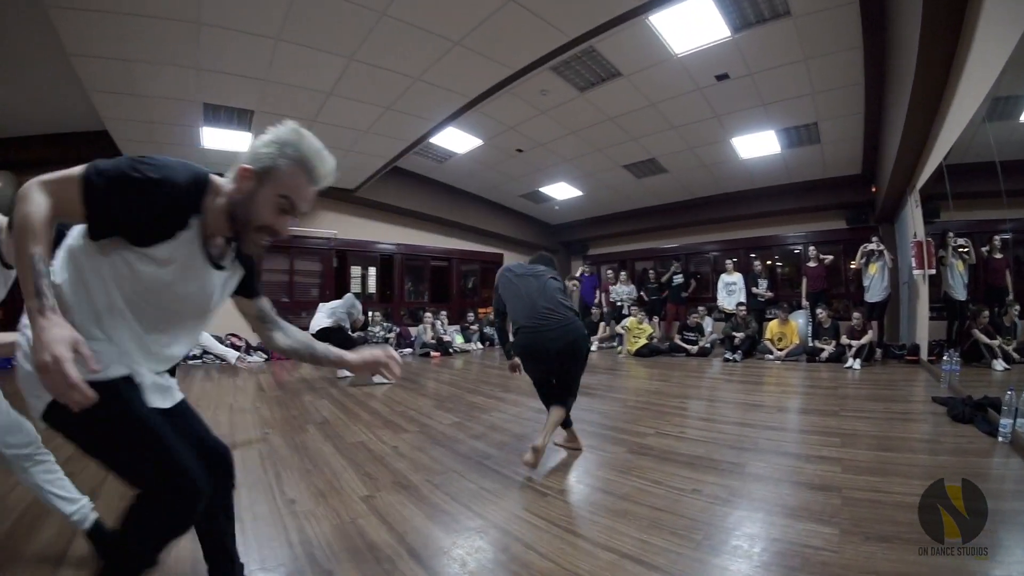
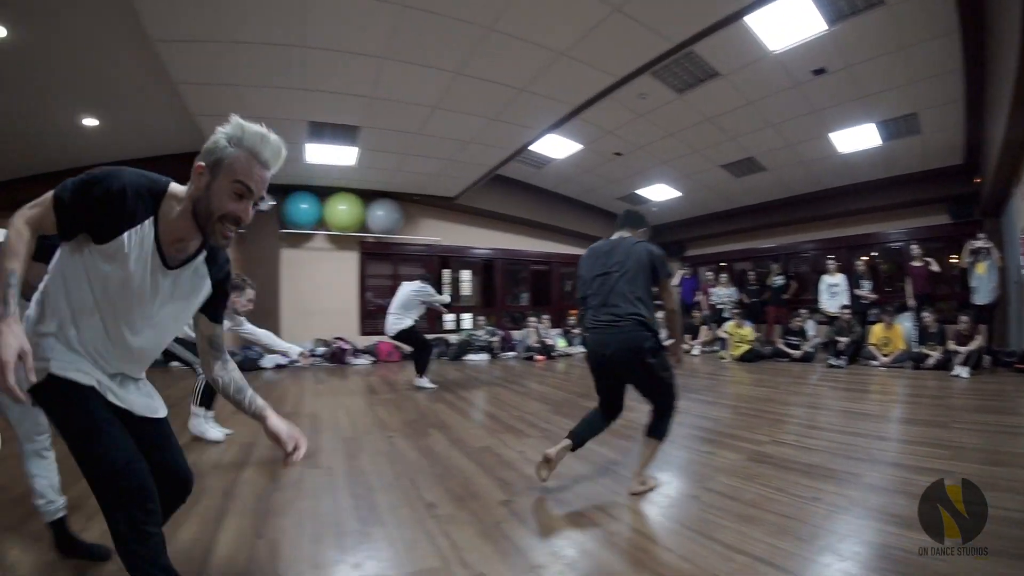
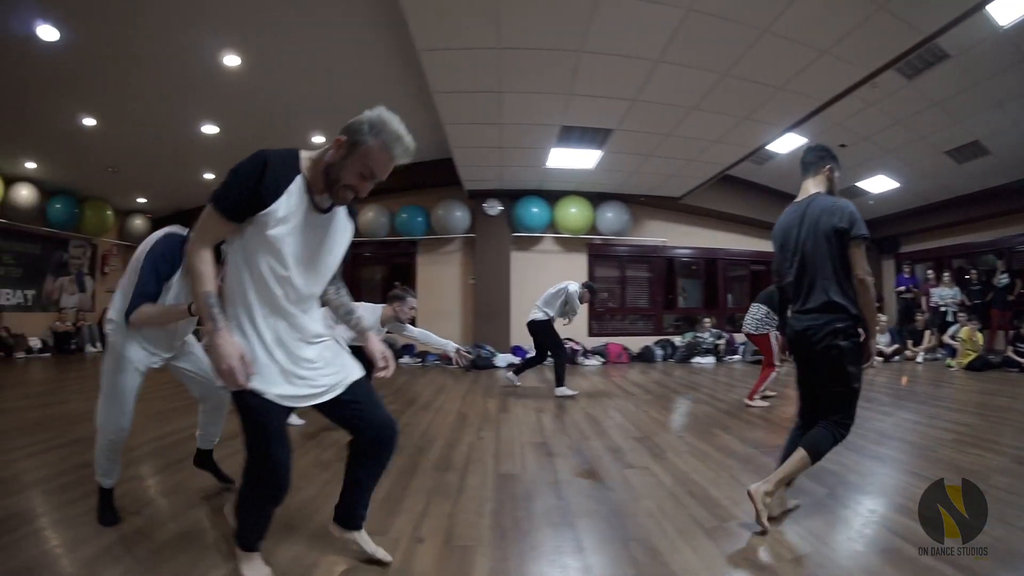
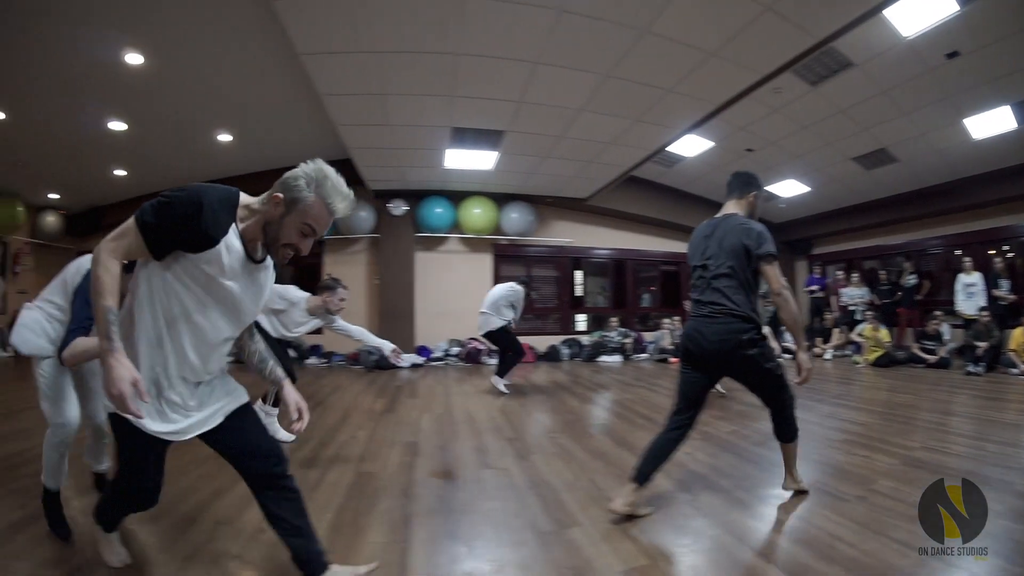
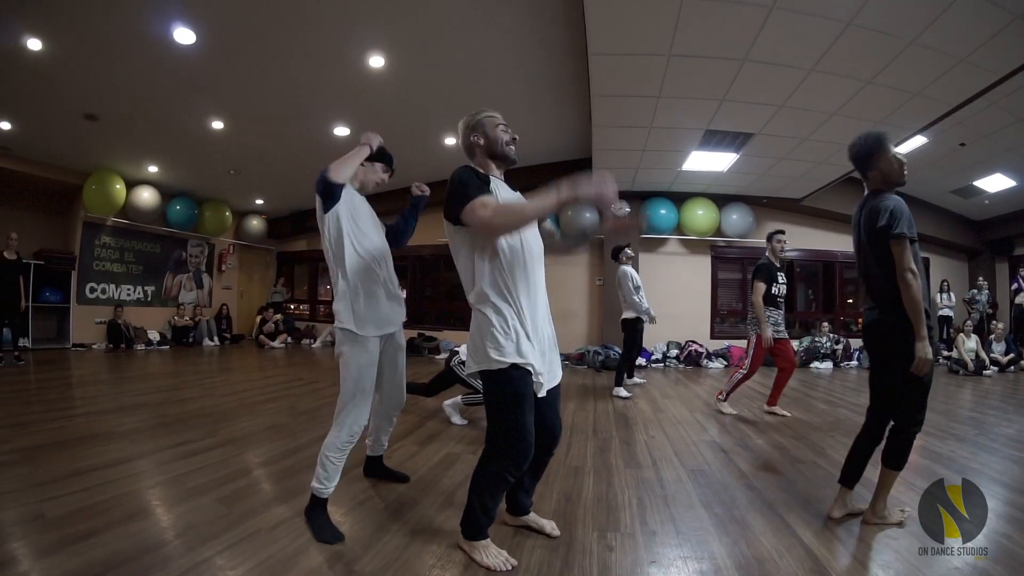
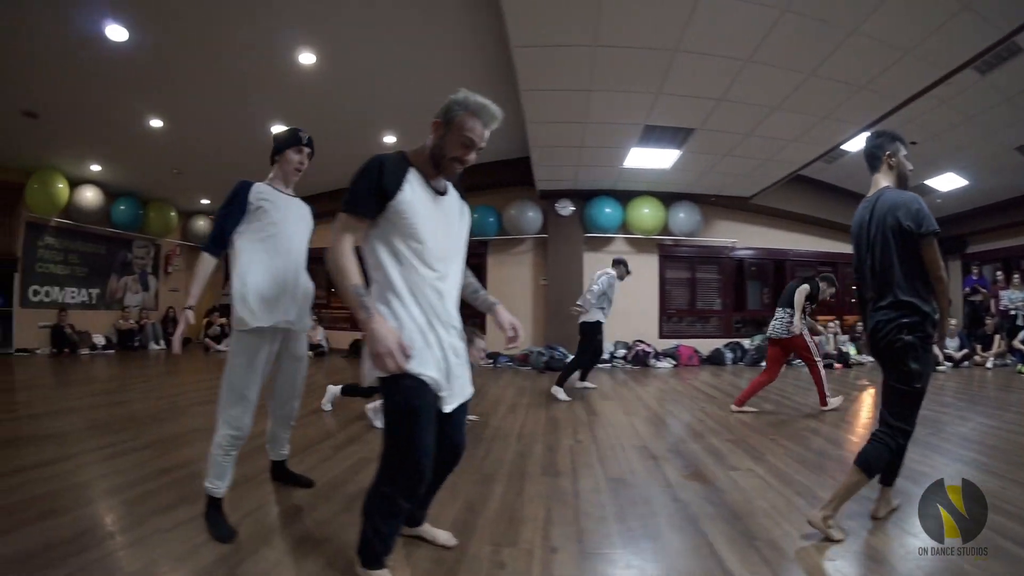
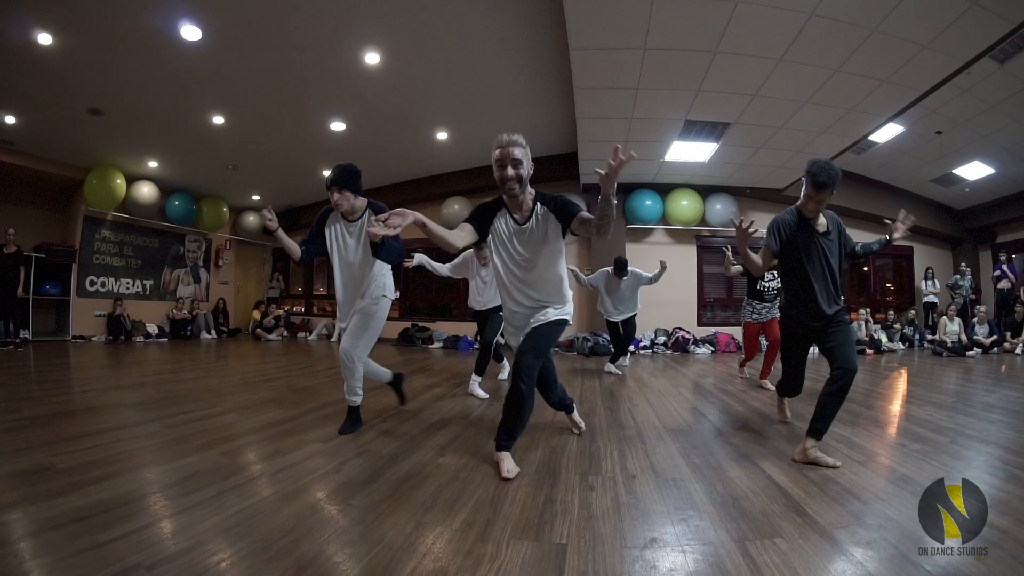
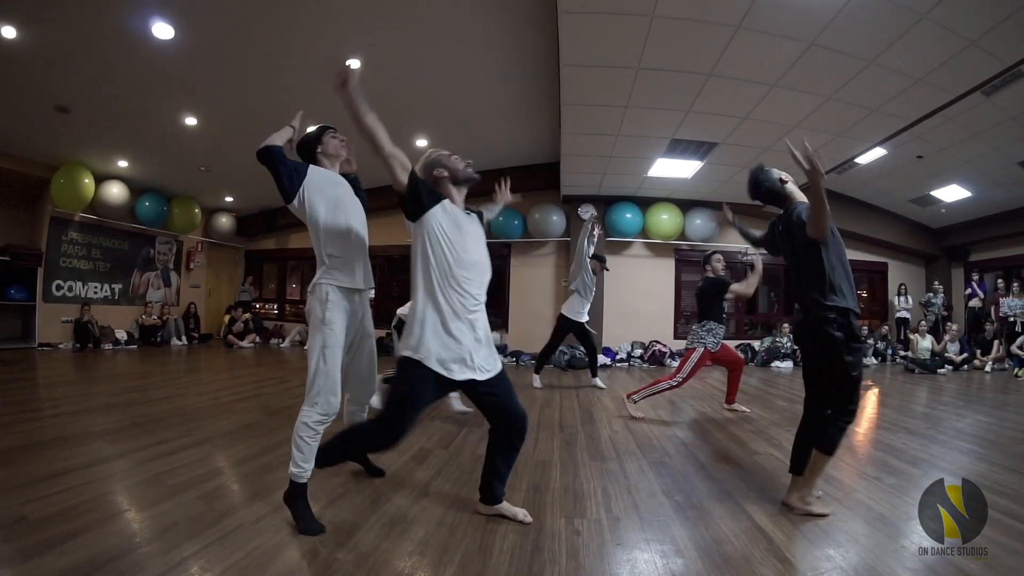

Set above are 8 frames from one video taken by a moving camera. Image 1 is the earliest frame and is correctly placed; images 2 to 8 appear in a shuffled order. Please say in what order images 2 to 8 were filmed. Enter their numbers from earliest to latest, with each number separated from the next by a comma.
2, 4, 3, 6, 5, 8, 7
